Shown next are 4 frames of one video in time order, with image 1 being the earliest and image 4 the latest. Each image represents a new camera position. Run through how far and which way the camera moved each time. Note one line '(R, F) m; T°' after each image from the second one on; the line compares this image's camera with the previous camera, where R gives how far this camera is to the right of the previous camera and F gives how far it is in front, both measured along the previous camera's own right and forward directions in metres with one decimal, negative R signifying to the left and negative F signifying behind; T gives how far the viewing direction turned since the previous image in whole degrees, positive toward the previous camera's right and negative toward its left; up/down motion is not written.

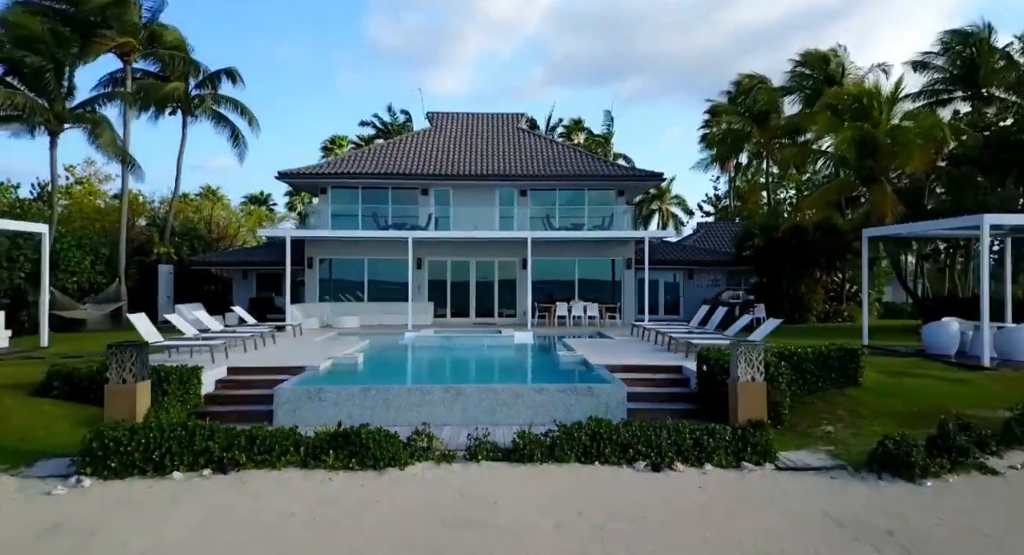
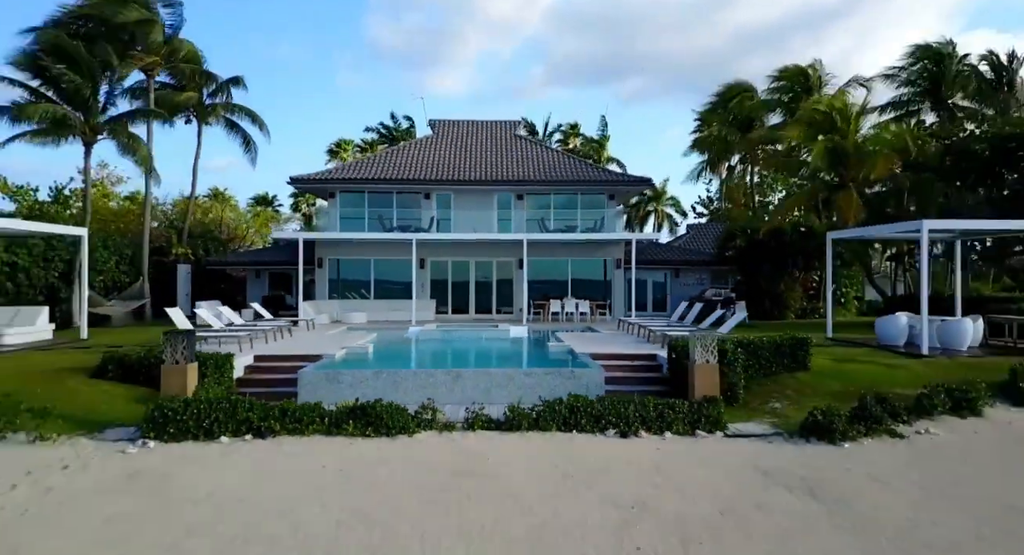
(+0.1, -1.3) m; 0°
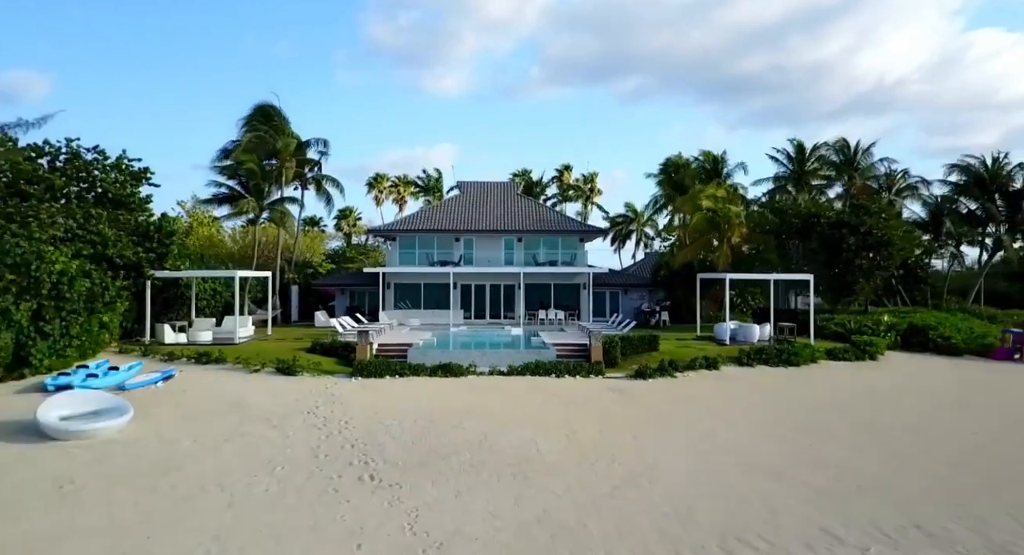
(0.0, -10.0) m; 0°
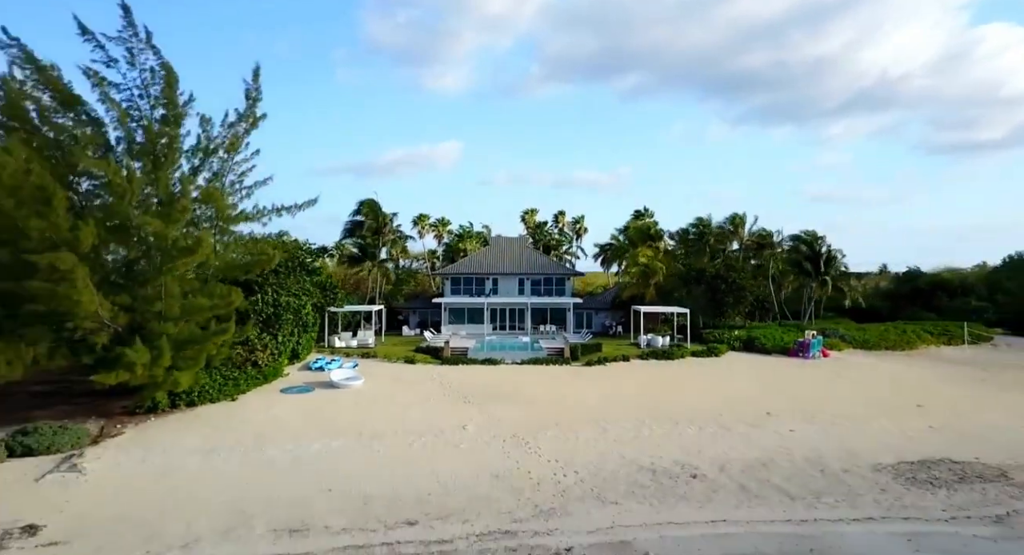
(-0.6, -16.6) m; 0°
